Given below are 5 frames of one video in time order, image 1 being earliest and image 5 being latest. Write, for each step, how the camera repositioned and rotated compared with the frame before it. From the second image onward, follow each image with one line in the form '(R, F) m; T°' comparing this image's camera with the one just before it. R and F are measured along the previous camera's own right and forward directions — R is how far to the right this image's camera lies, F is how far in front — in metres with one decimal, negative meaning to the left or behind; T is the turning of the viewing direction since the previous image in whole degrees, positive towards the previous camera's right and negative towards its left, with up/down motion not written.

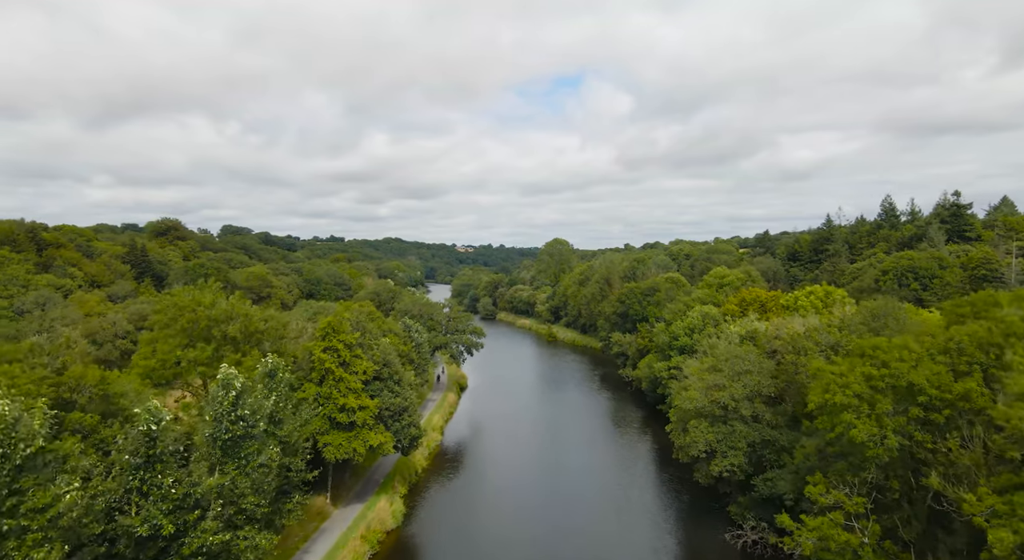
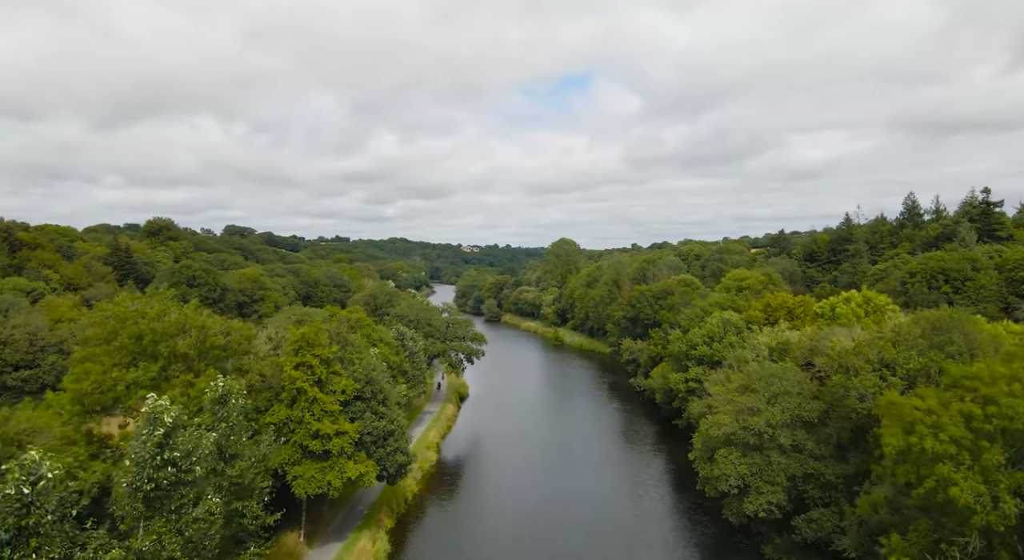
(+0.3, +4.5) m; -1°
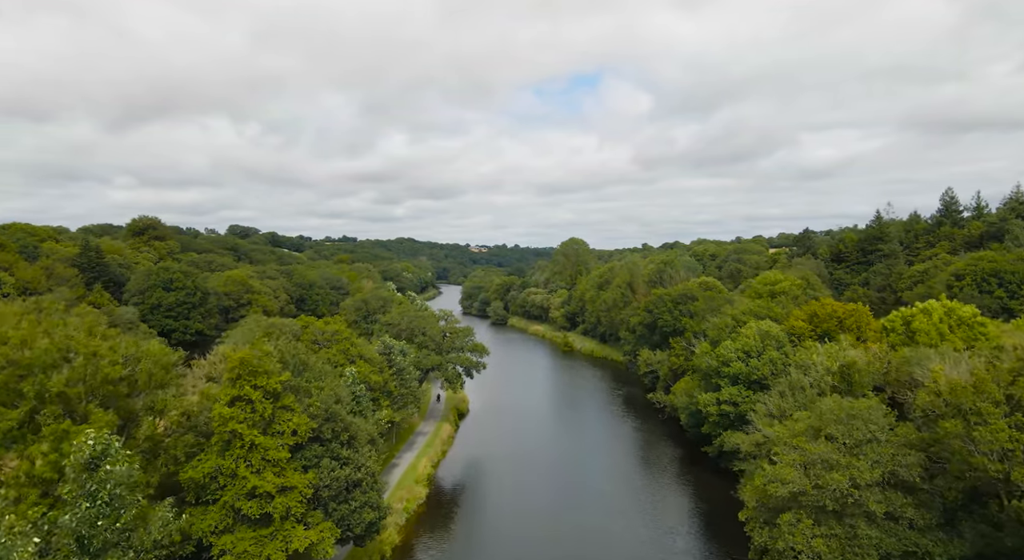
(+0.4, +6.9) m; -1°
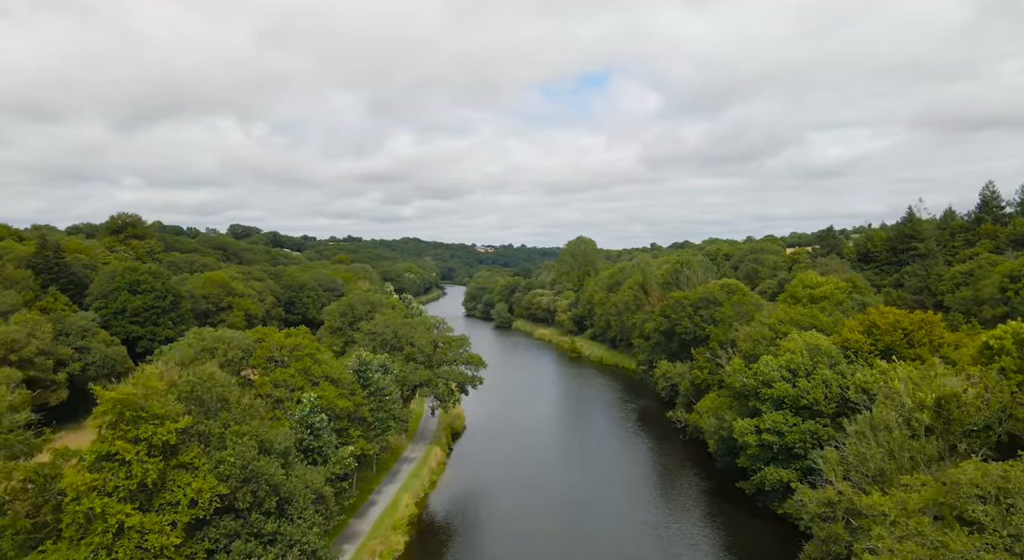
(+0.5, +7.0) m; -1°
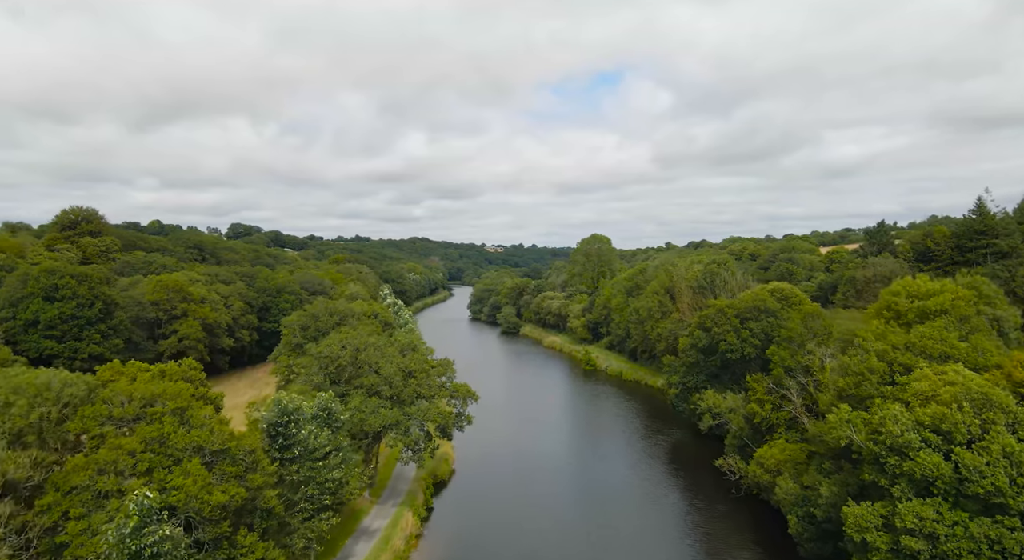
(+0.7, +12.6) m; -1°
